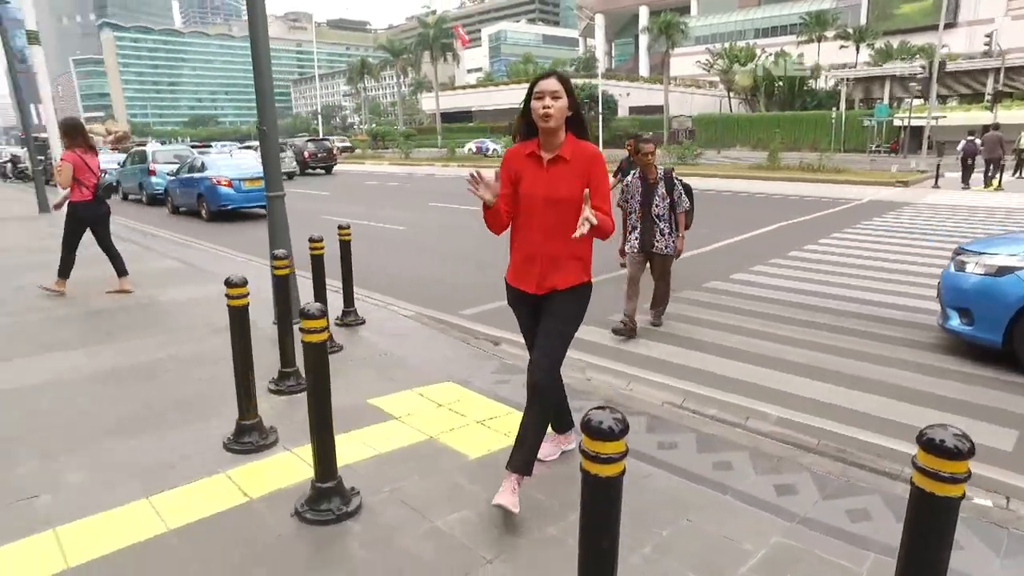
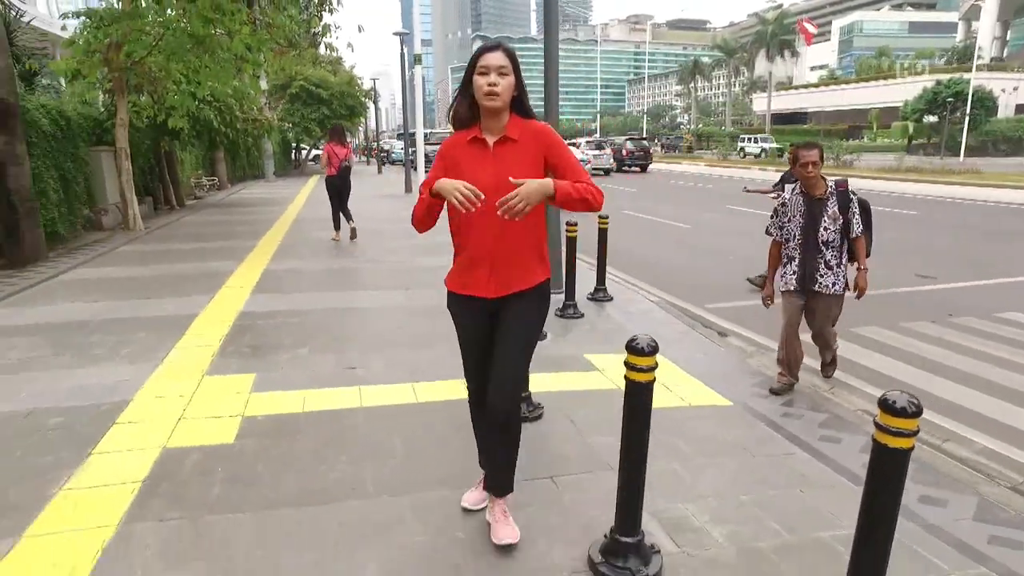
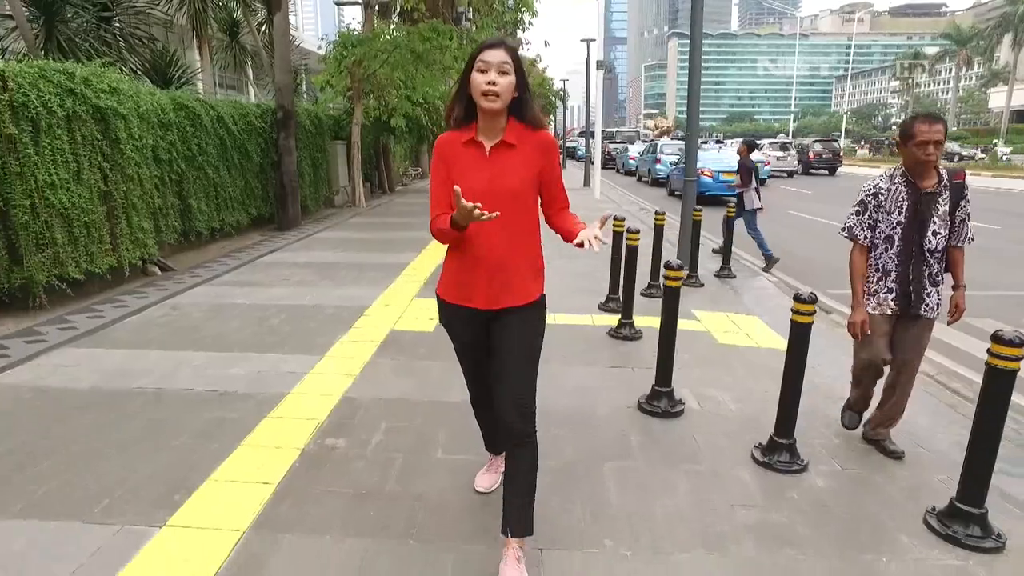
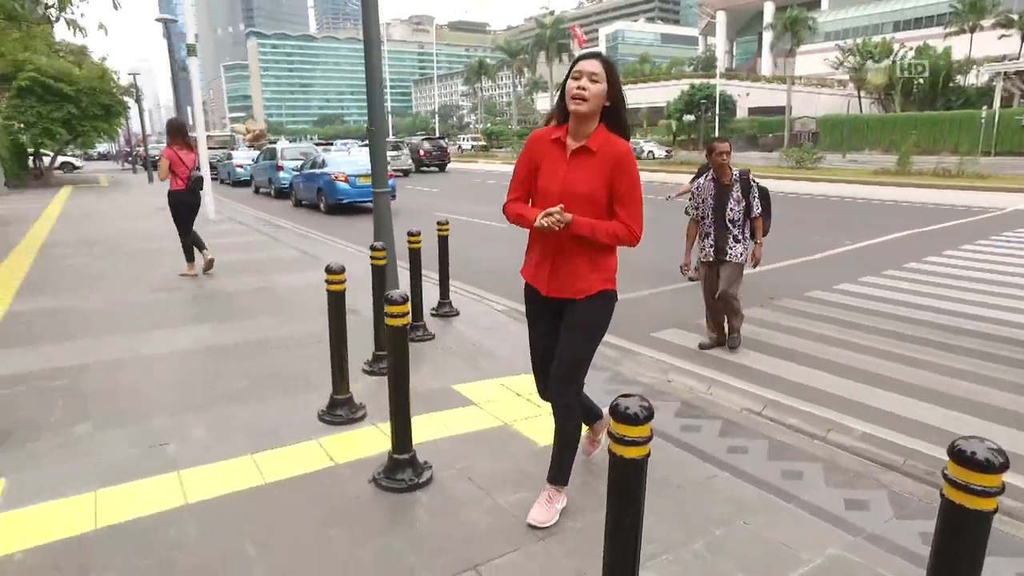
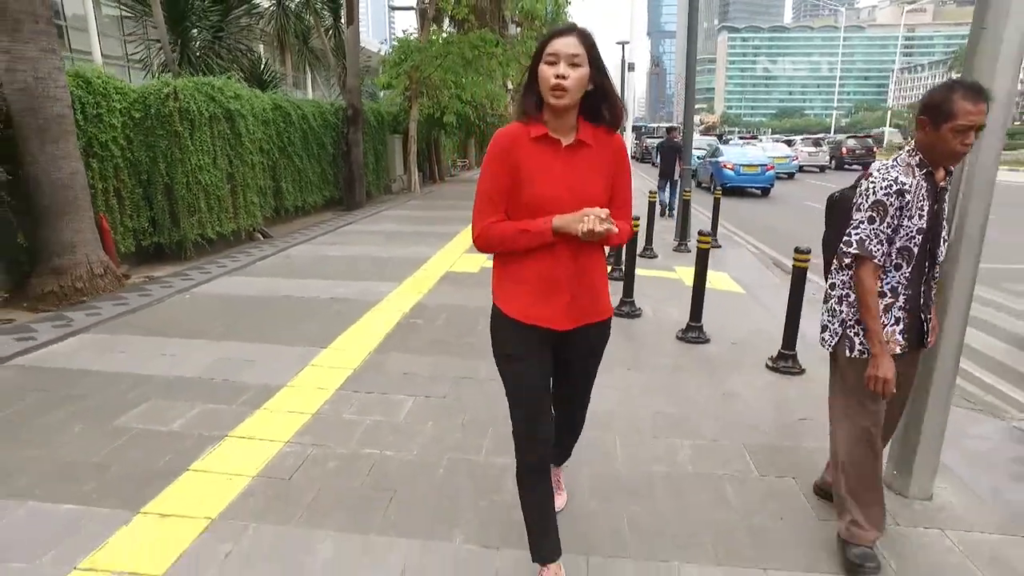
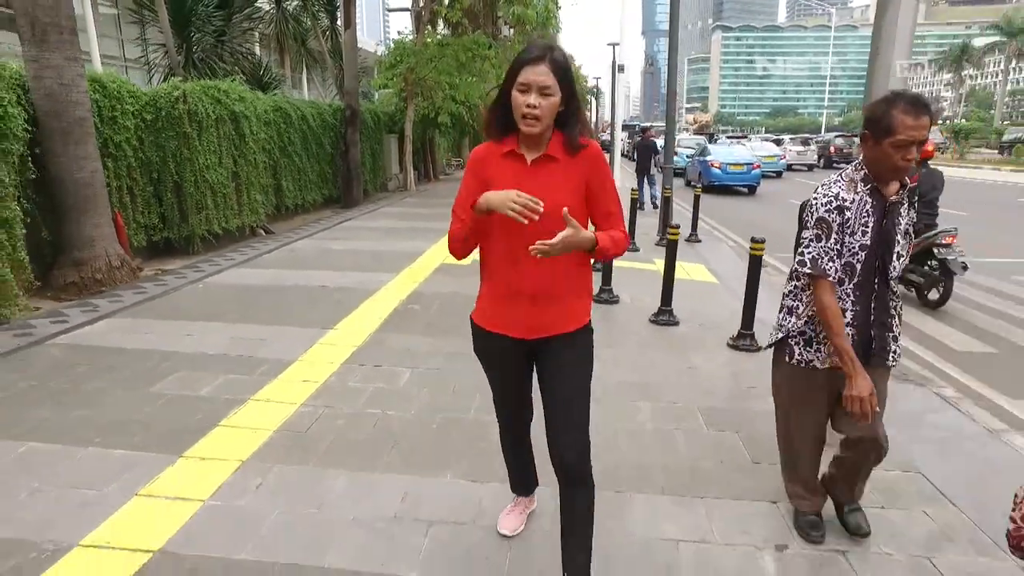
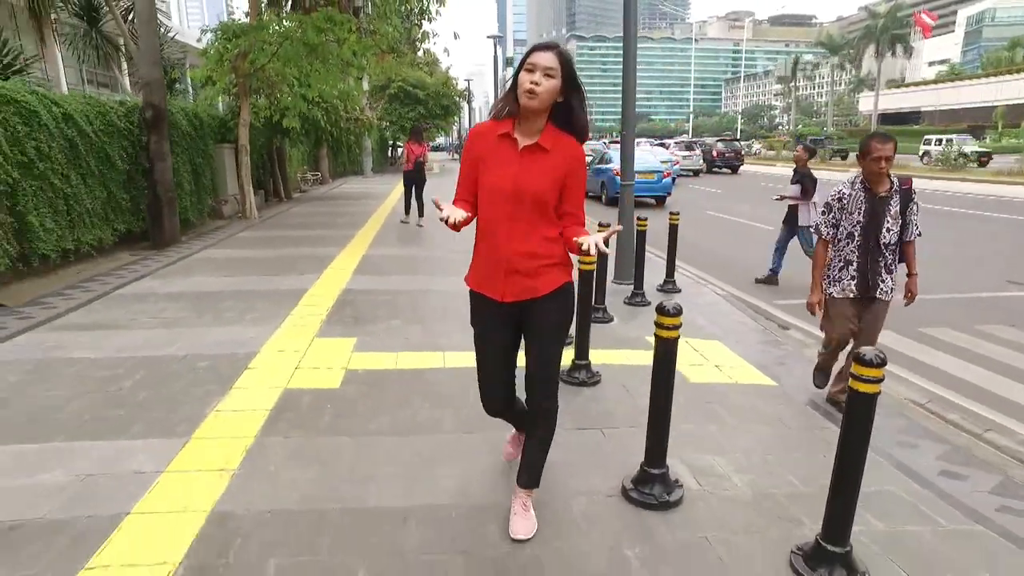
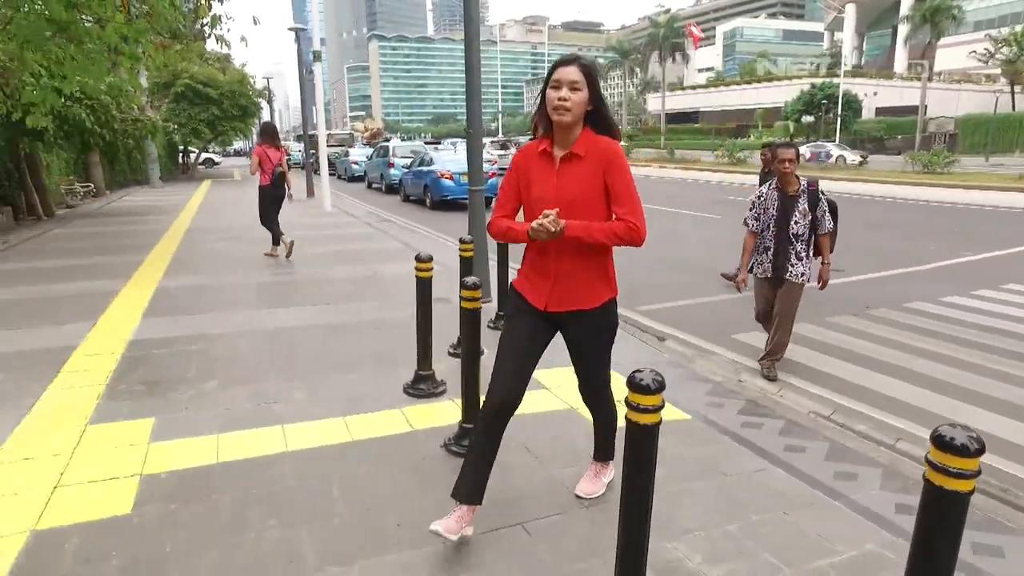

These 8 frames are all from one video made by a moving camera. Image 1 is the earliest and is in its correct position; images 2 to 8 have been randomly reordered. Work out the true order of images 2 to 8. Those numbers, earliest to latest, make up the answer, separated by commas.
4, 8, 2, 7, 3, 5, 6
